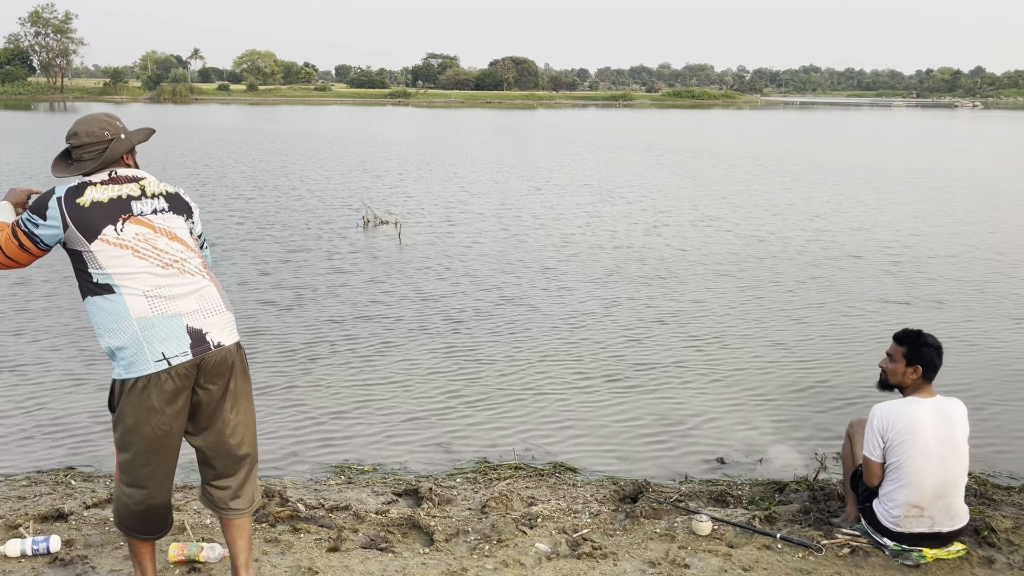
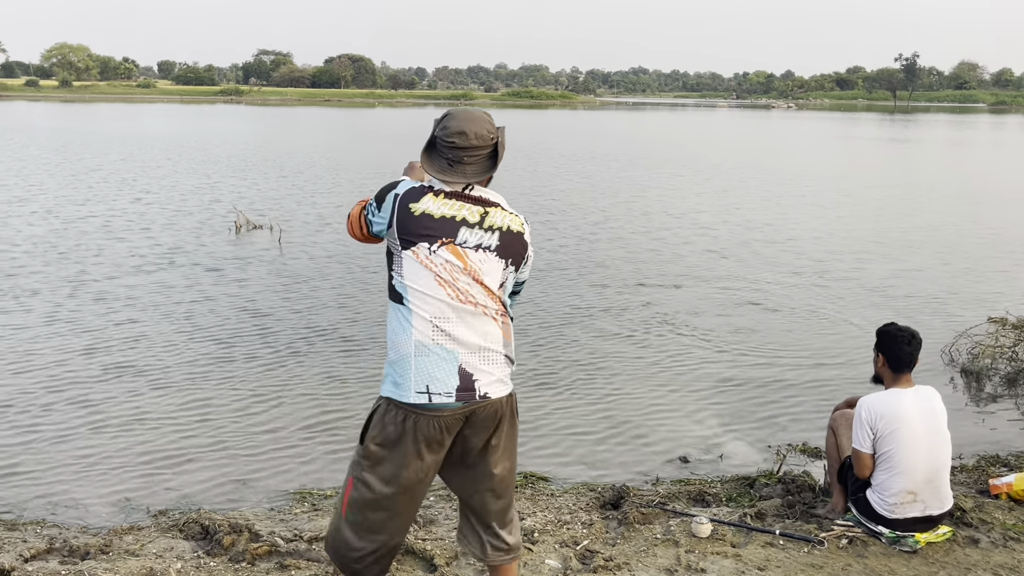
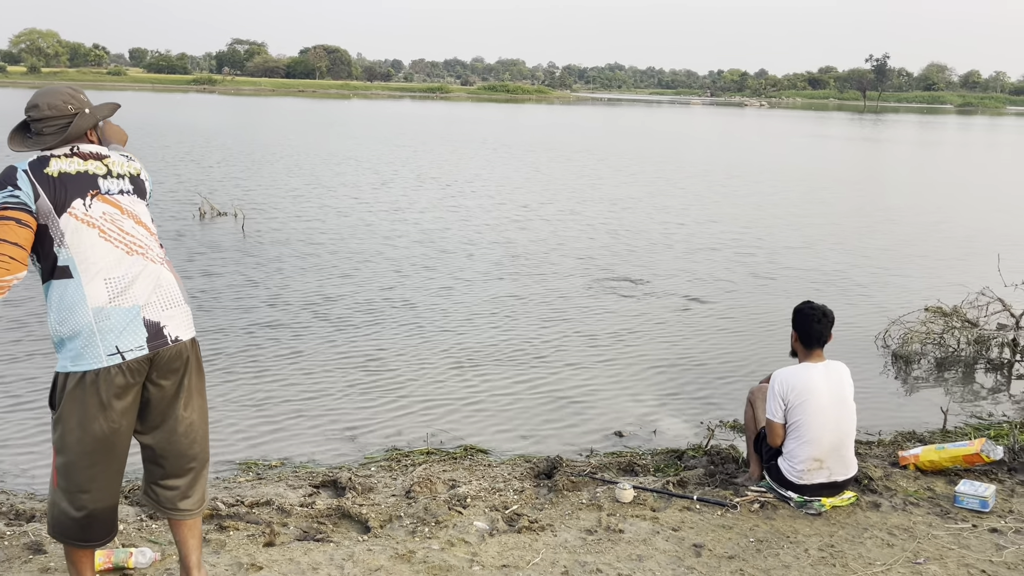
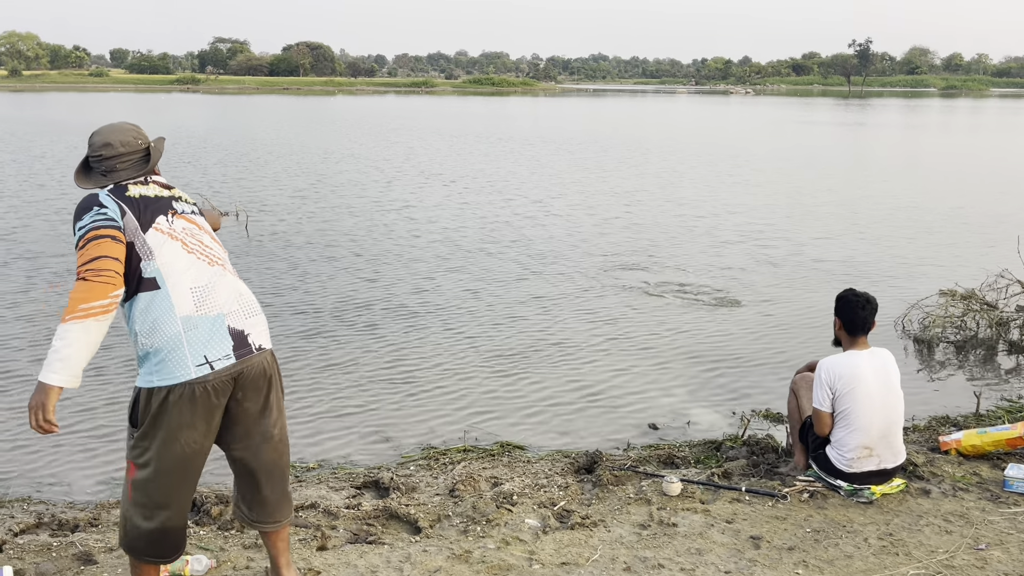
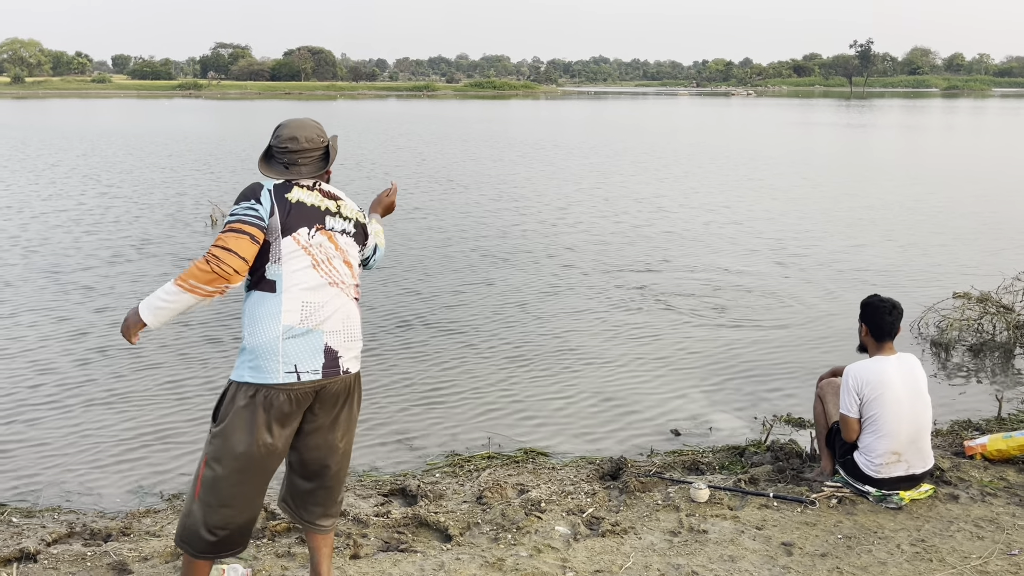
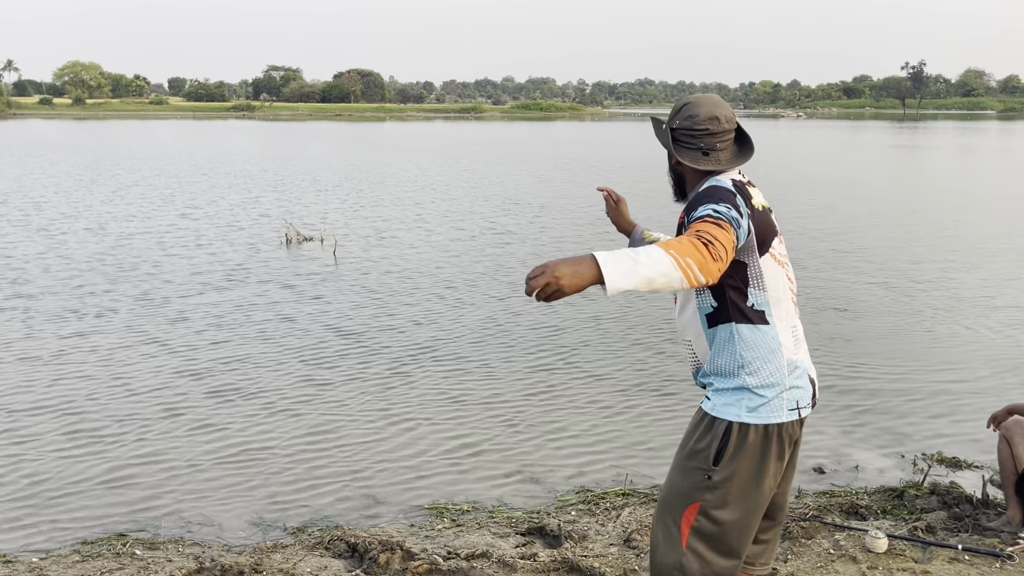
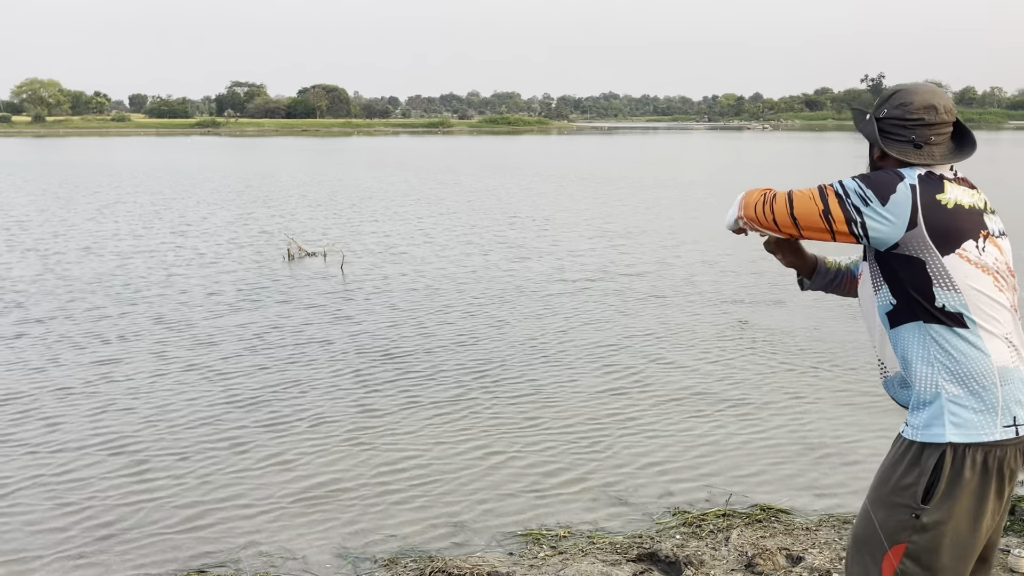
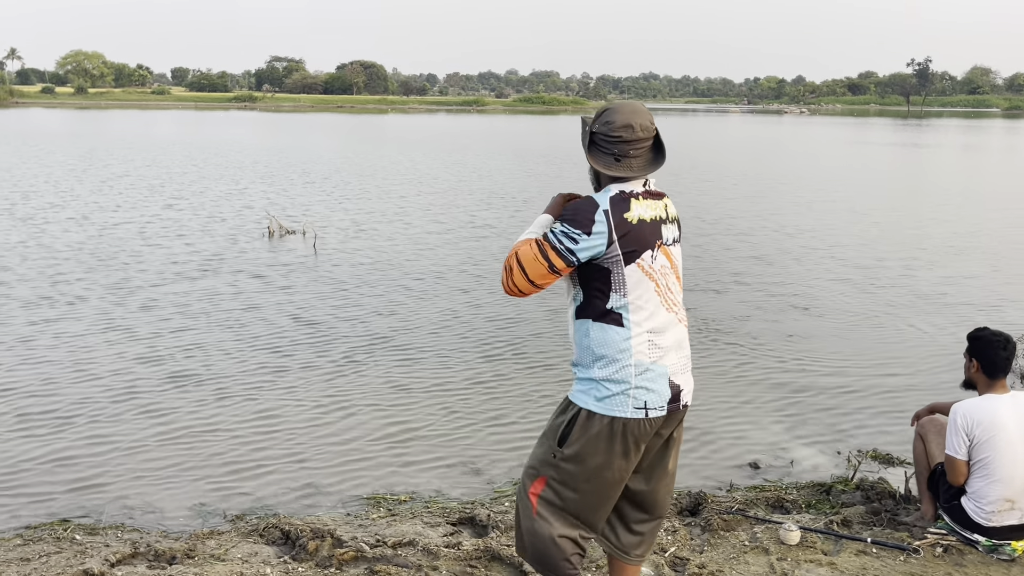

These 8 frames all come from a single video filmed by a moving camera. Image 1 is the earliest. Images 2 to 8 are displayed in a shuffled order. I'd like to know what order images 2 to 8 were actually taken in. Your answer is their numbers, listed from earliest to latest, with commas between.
3, 4, 5, 2, 8, 6, 7
